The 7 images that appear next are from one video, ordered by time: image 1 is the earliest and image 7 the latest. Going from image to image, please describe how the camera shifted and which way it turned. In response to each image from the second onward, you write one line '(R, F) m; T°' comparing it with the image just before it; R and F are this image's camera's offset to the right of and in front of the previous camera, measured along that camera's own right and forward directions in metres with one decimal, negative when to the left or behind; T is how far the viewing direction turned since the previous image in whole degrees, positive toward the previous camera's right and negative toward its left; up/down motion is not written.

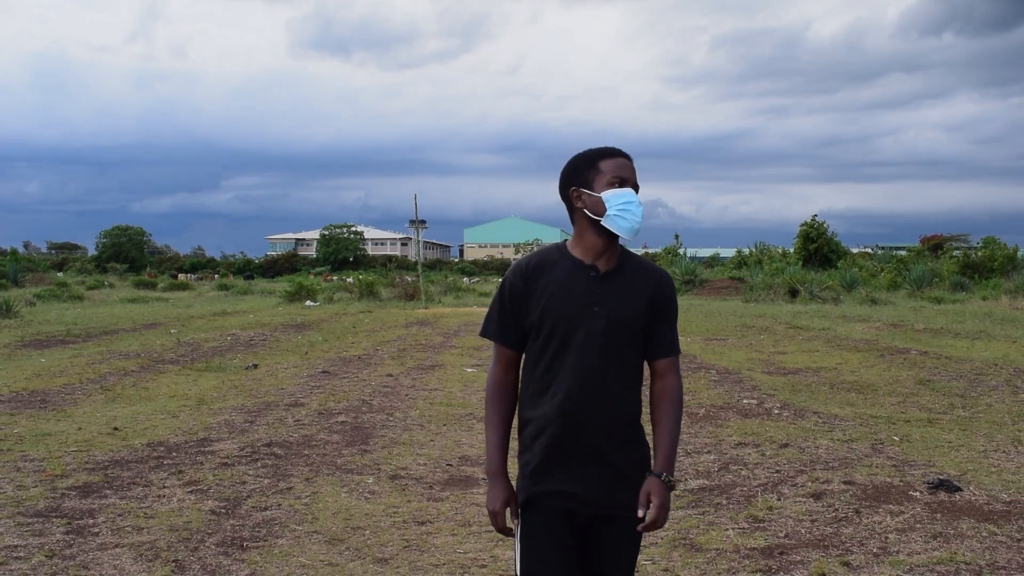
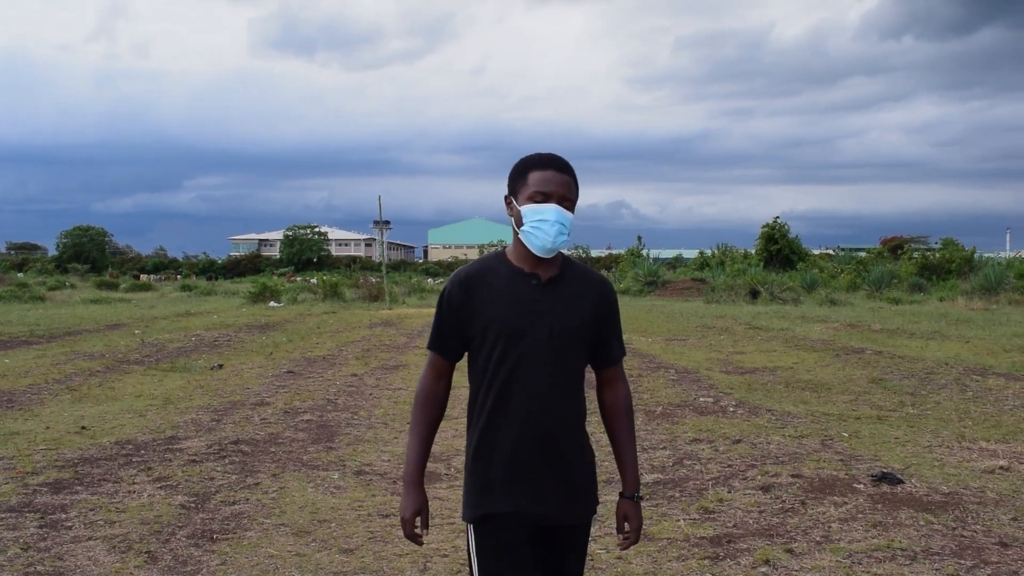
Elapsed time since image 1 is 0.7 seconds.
(0.0, -0.2) m; +2°
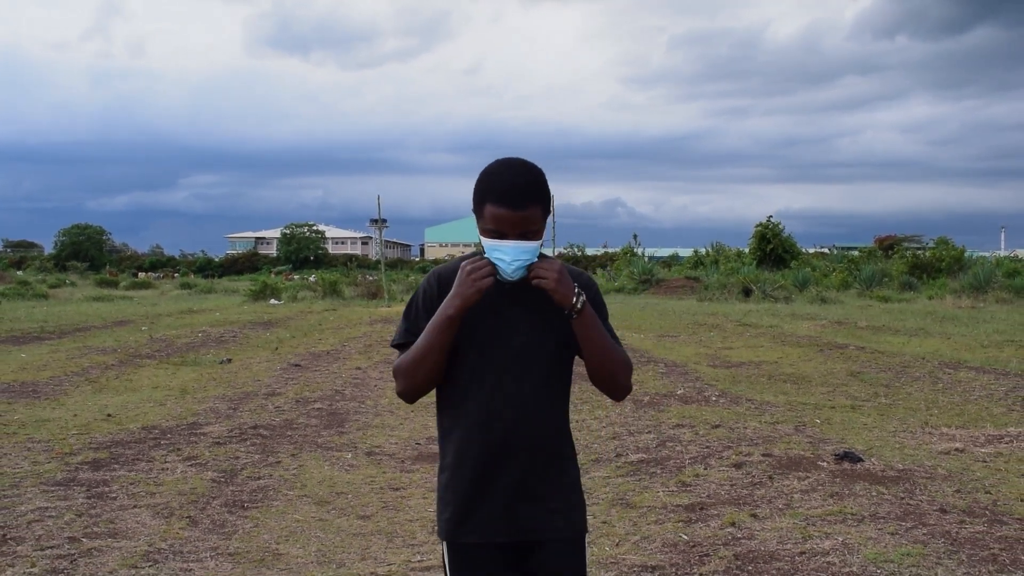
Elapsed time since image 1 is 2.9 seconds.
(0.0, -0.6) m; 0°
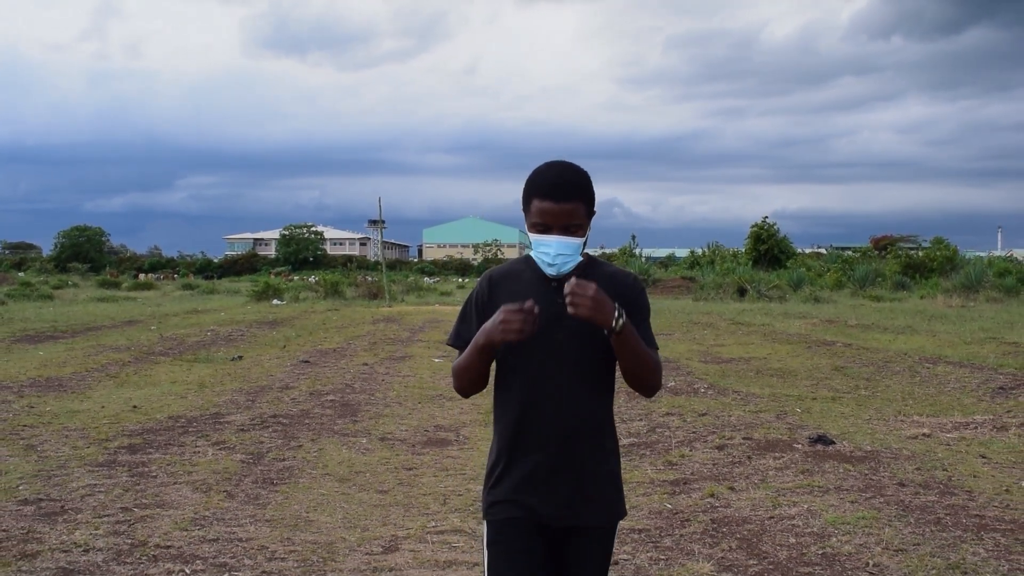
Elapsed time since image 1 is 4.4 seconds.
(0.0, -0.6) m; 0°
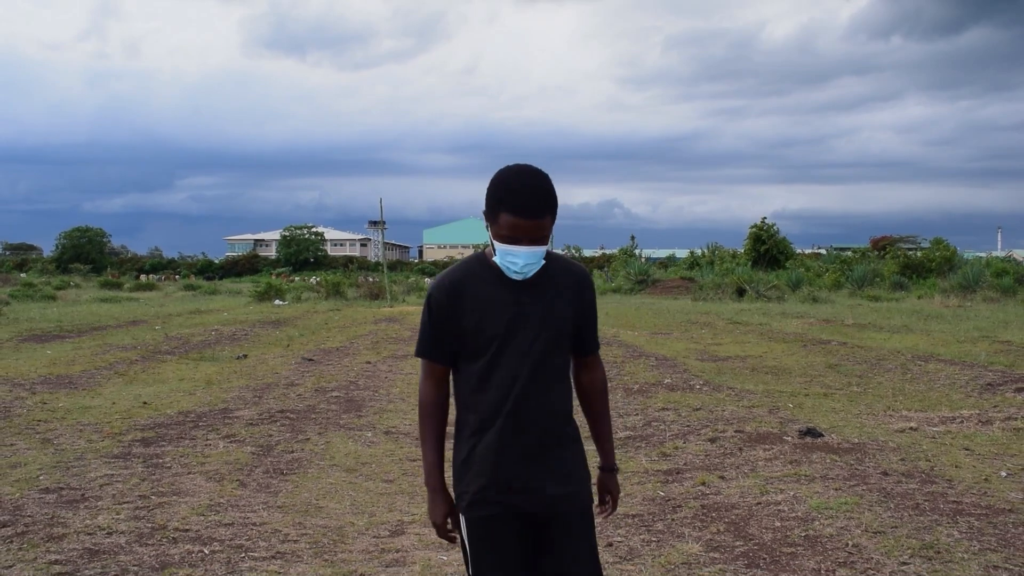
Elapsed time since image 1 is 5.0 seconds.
(0.0, -0.2) m; 0°
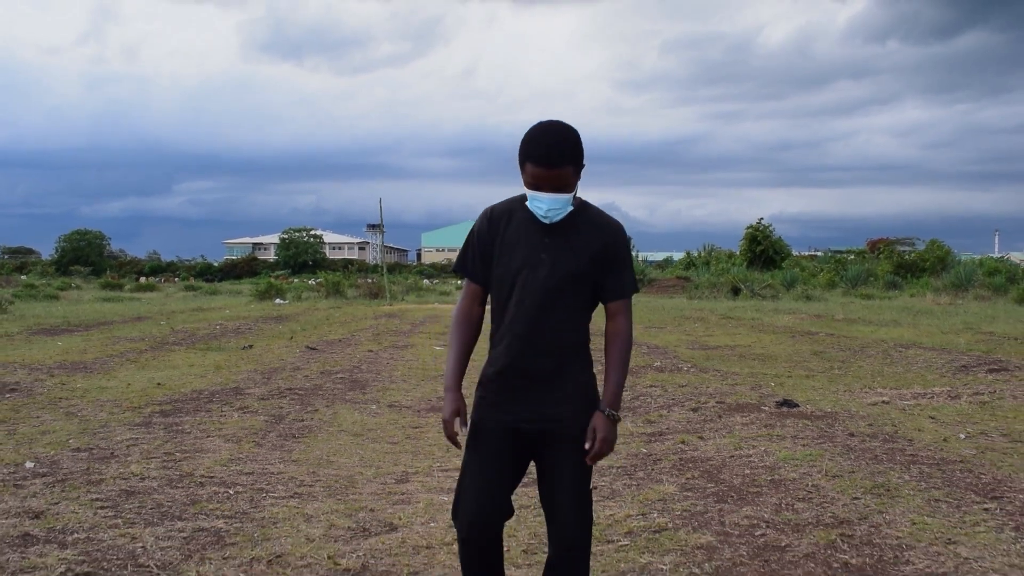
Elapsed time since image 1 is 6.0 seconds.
(0.0, -0.5) m; 0°
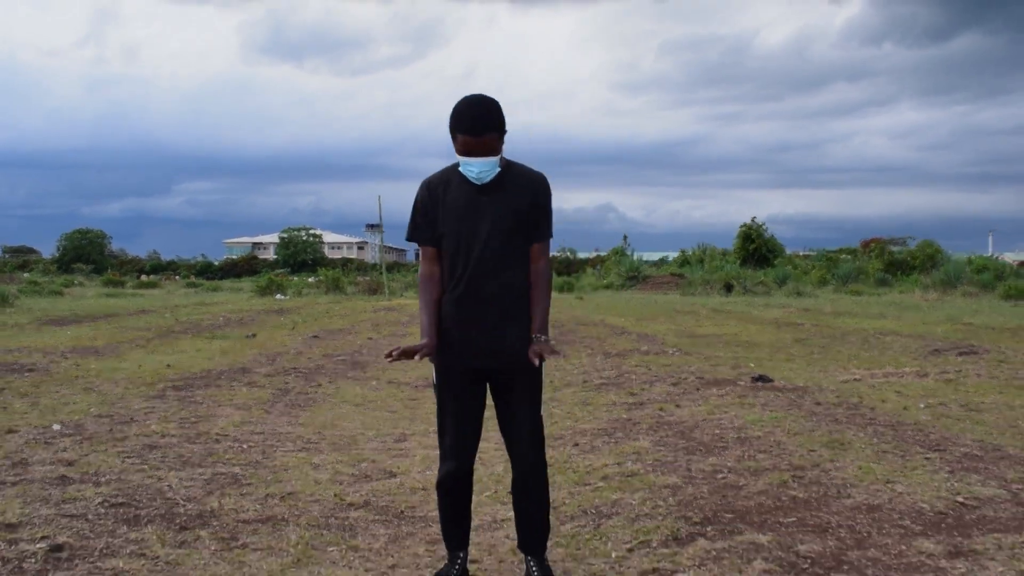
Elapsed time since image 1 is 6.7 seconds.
(+0.1, -0.5) m; 0°
